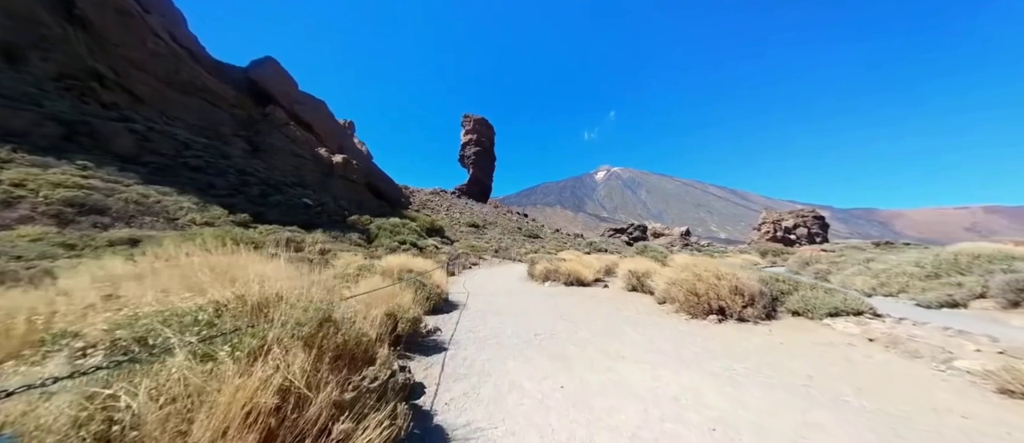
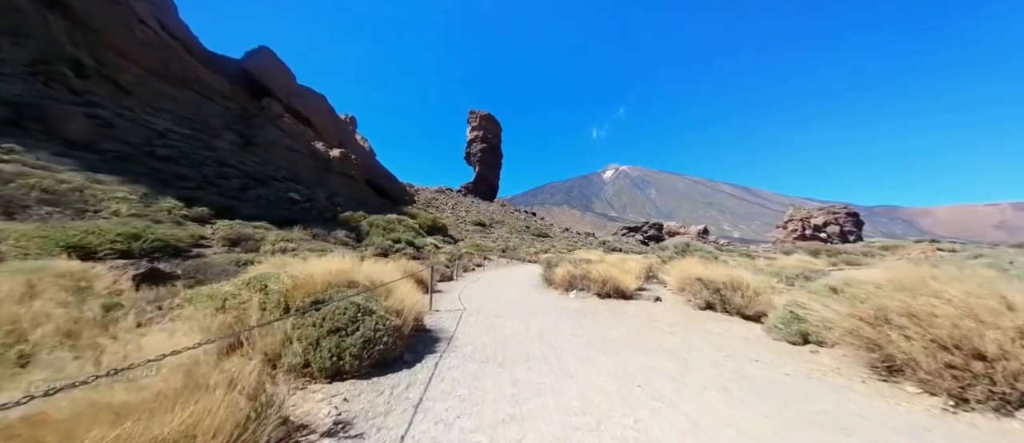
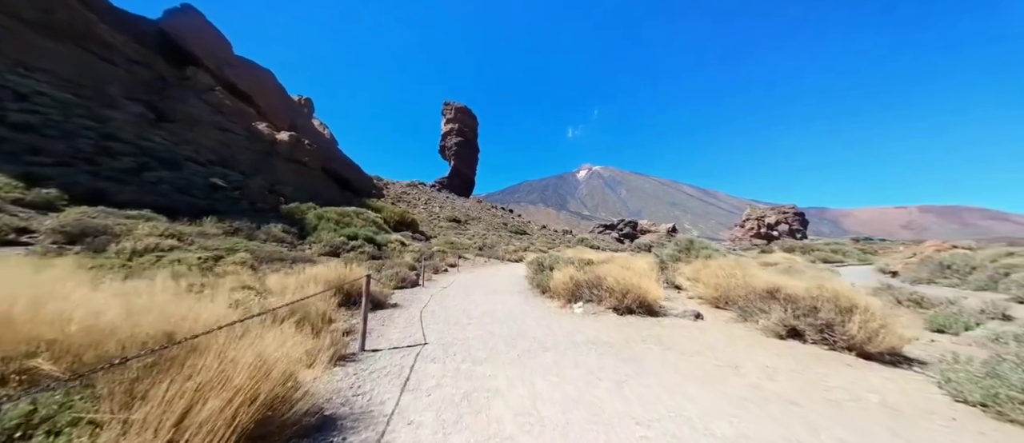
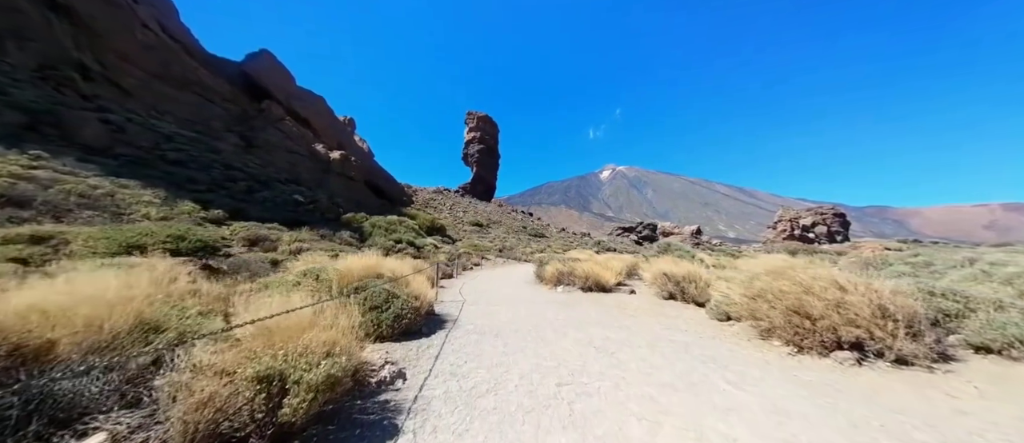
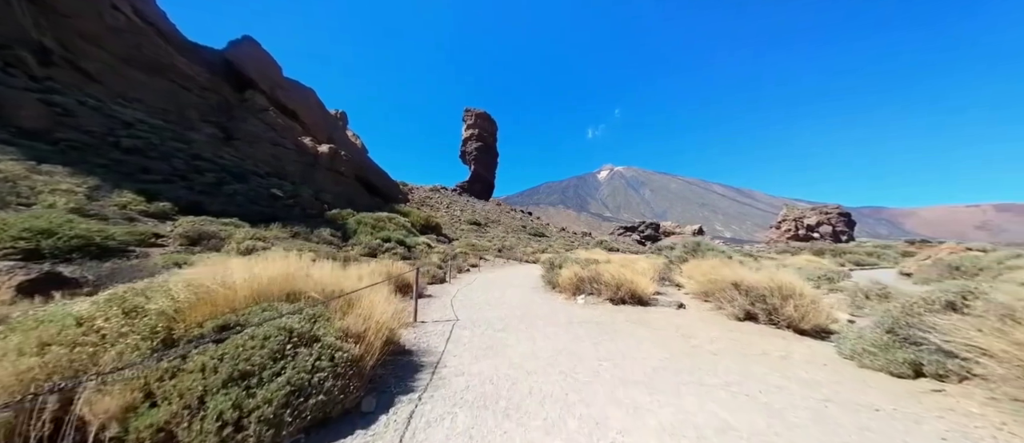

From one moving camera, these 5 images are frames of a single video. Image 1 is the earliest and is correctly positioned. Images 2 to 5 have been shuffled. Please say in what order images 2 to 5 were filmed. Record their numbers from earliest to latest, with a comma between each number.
4, 2, 5, 3
